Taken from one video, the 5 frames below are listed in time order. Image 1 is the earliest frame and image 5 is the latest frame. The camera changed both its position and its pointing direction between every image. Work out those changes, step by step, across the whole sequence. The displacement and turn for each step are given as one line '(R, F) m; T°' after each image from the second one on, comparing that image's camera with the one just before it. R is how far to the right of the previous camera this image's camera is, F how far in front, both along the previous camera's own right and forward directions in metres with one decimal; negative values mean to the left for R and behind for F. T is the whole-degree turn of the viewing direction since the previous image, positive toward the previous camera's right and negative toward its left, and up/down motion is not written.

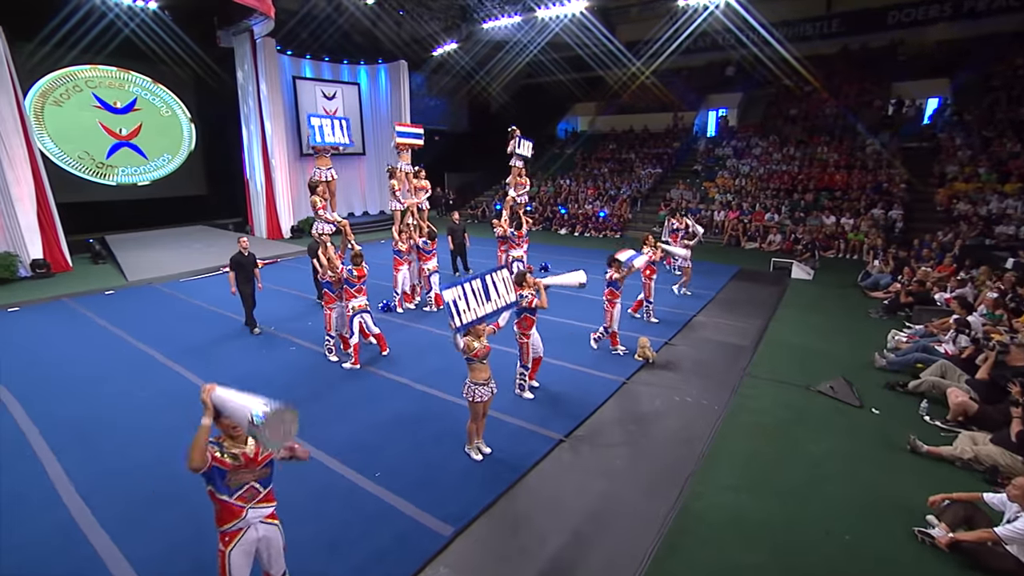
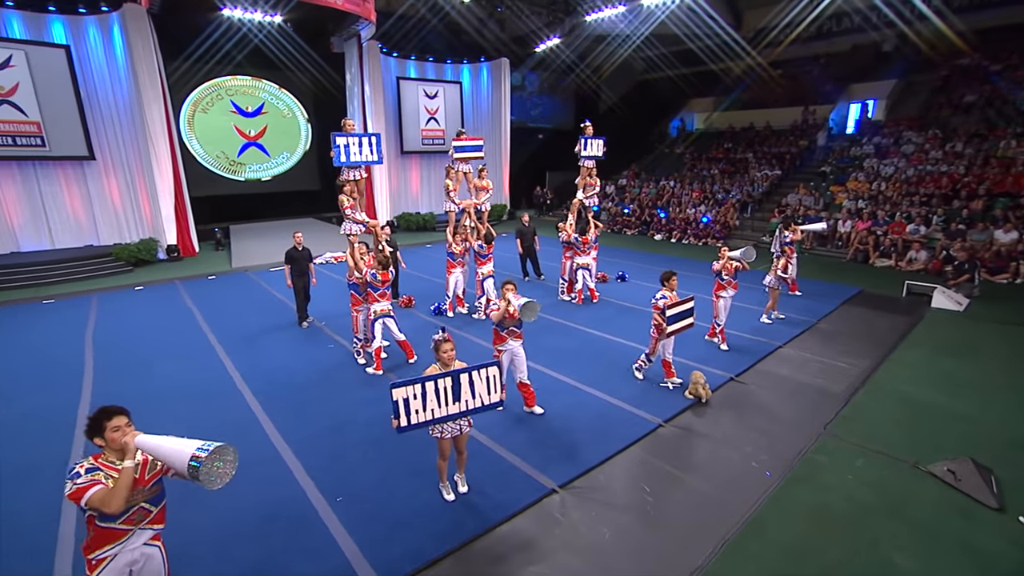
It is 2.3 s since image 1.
(+1.1, +0.9) m; -13°
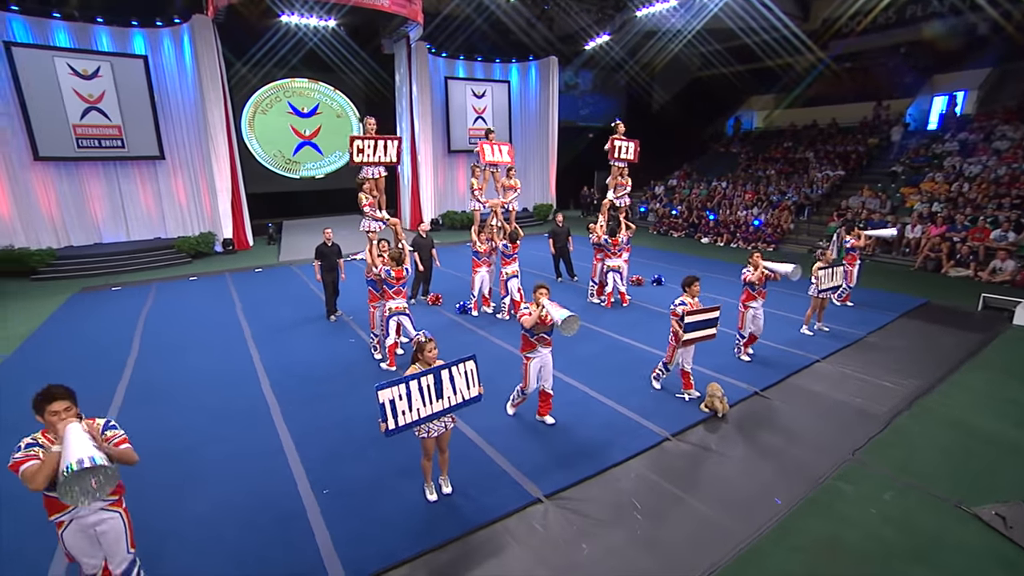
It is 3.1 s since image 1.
(+0.6, +0.2) m; -6°
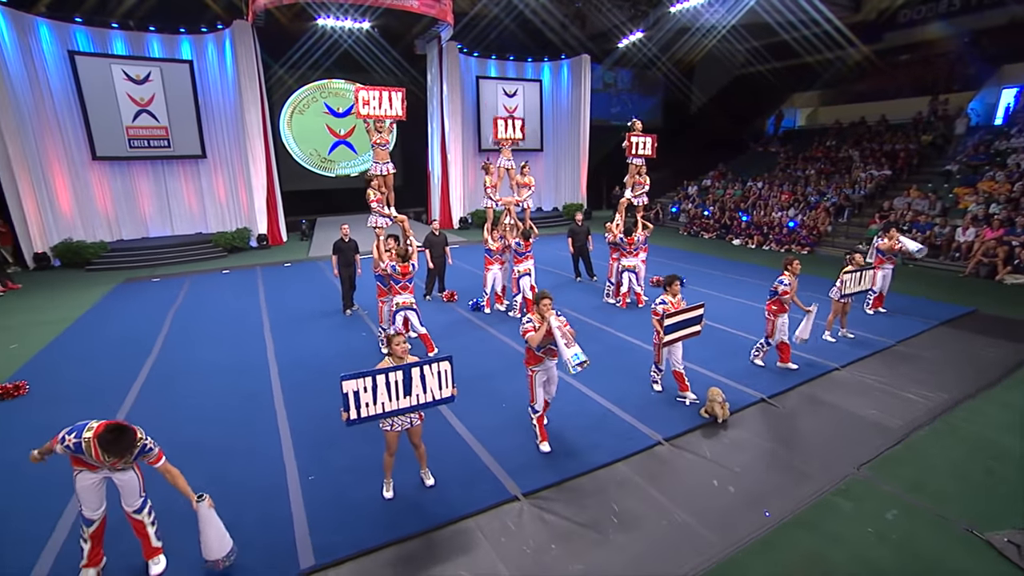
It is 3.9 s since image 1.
(+0.5, 0.0) m; -4°
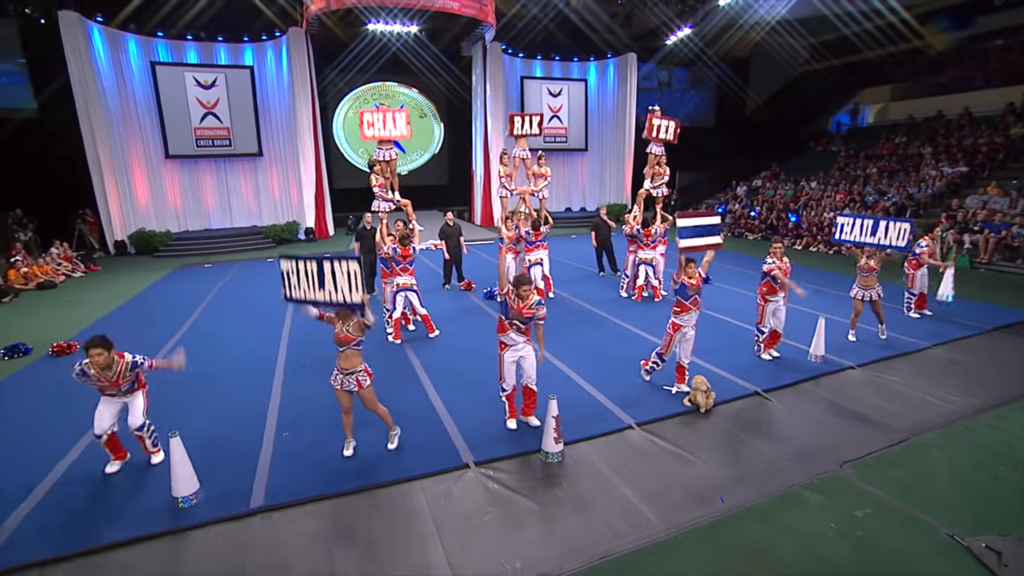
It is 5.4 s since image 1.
(+1.0, 0.0) m; -7°
